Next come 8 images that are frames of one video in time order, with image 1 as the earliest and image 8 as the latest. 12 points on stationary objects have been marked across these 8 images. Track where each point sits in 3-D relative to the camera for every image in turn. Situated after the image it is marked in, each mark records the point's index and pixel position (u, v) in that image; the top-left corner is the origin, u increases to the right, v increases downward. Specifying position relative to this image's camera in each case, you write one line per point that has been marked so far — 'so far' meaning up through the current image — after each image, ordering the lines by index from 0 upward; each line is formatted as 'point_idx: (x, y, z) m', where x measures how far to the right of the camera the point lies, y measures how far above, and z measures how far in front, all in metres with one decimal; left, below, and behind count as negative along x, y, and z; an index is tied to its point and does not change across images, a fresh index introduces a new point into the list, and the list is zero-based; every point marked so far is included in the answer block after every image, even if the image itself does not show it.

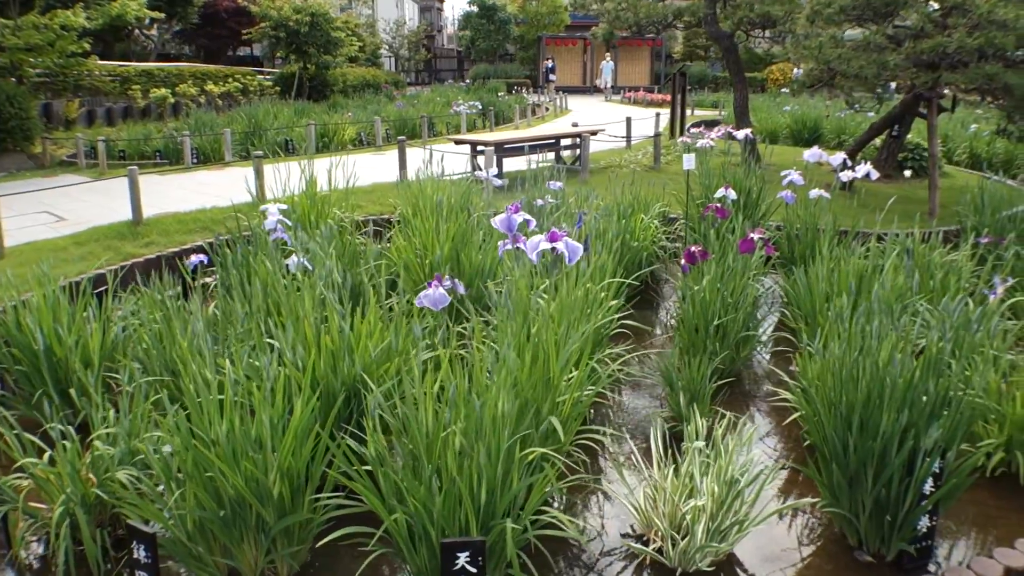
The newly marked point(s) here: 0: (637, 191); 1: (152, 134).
0: (+0.7, +0.5, +5.3) m
1: (-3.0, +1.3, +7.7) m
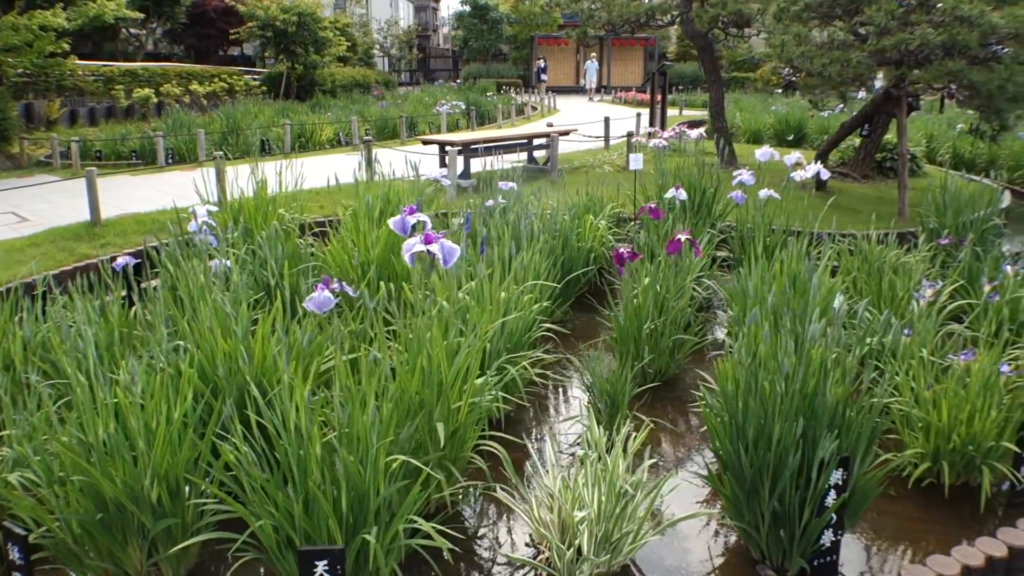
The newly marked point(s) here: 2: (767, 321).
0: (+0.5, +0.5, +5.2) m
1: (-3.2, +1.3, +7.7) m
2: (+0.7, -0.1, +2.8) m
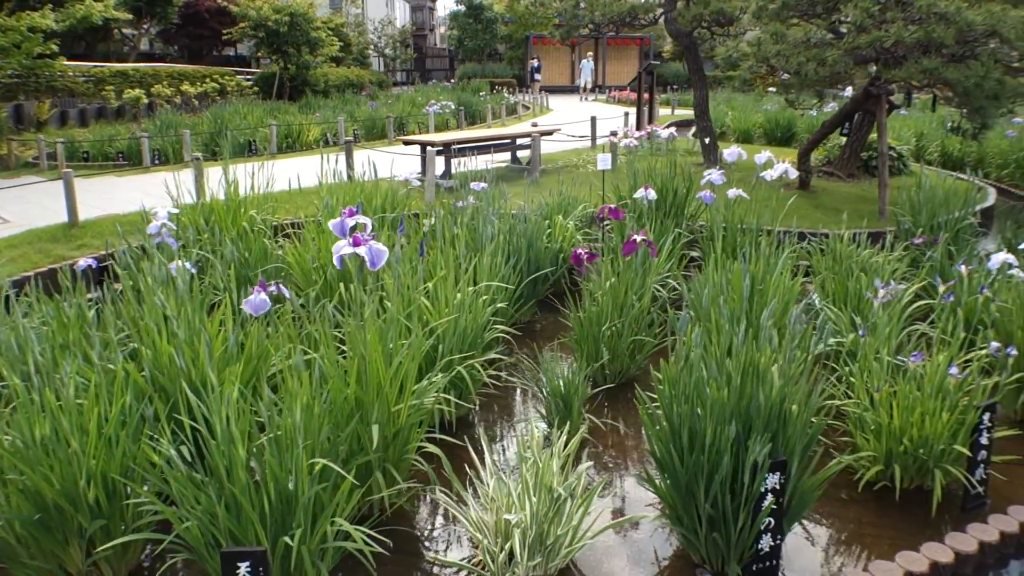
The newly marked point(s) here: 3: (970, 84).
0: (+0.3, +0.5, +5.1) m
1: (-3.3, +1.3, +7.7) m
2: (+0.6, -0.1, +2.7) m
3: (+2.3, +1.0, +4.8) m
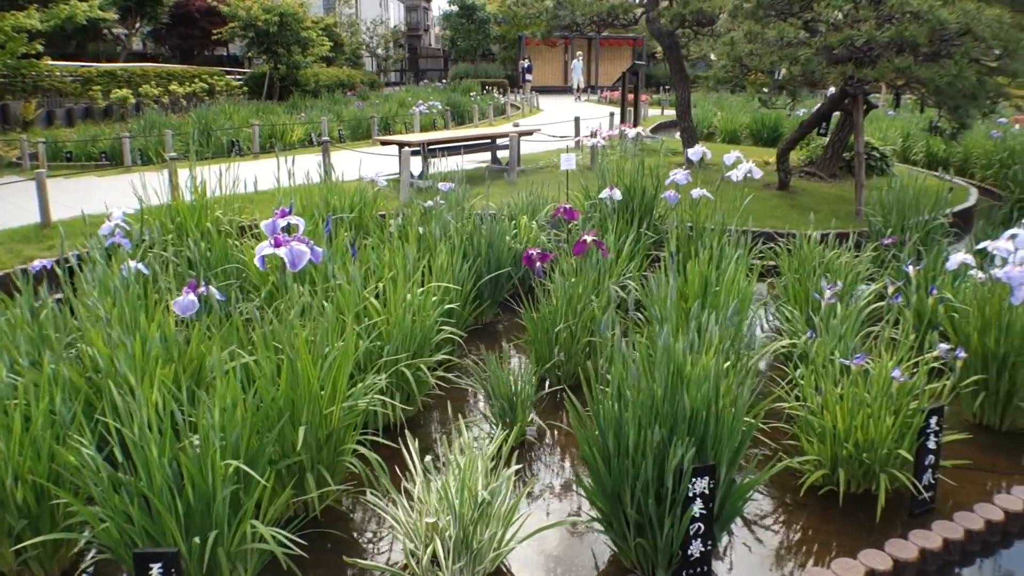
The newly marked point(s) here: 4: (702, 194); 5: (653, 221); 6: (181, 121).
0: (+0.2, +0.5, +5.1) m
1: (-3.4, +1.3, +7.7) m
2: (+0.4, -0.1, +2.7) m
3: (+2.2, +1.0, +4.7) m
4: (+0.9, +0.4, +4.2) m
5: (+0.7, +0.3, +4.6) m
6: (-2.9, +1.4, +8.1) m
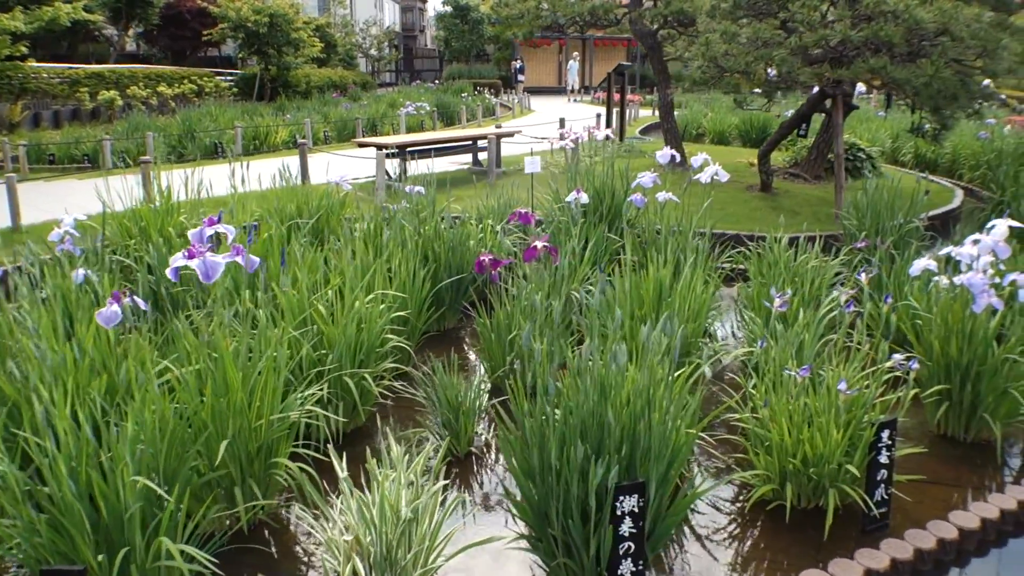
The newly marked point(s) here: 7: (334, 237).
0: (0.0, +0.5, +5.0) m
1: (-3.5, +1.2, +7.7) m
2: (+0.2, -0.1, +2.6) m
3: (+2.0, +1.0, +4.6) m
4: (+0.7, +0.4, +4.1) m
5: (+0.5, +0.3, +4.5) m
6: (-3.0, +1.4, +8.0) m
7: (-0.8, +0.2, +4.3) m
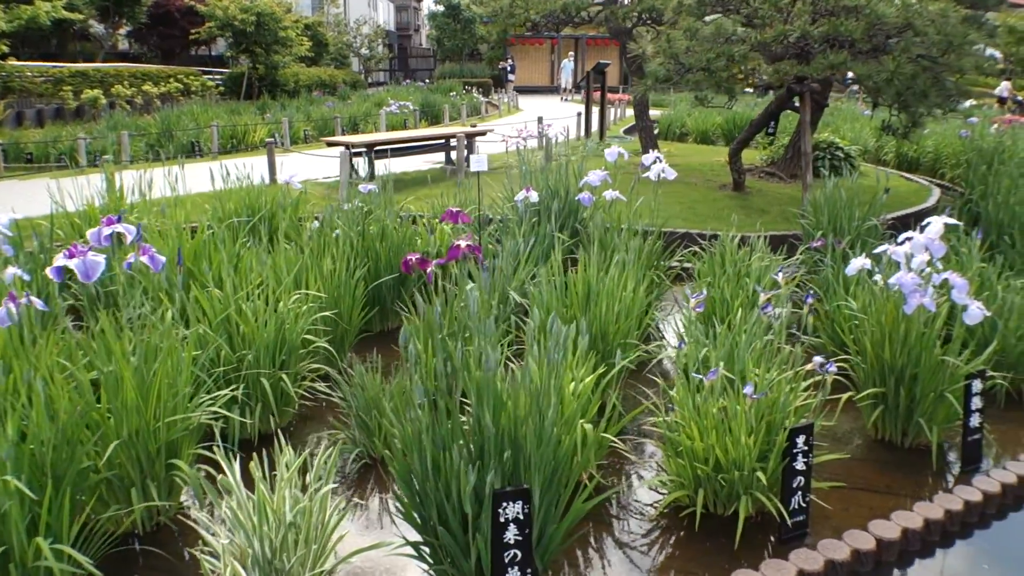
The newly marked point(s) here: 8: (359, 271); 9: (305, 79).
0: (-0.2, +0.5, +5.0) m
1: (-3.7, +1.2, +7.7) m
2: (-0.1, -0.1, +2.5) m
3: (+1.8, +1.0, +4.5) m
4: (+0.4, +0.4, +4.0) m
5: (+0.3, +0.3, +4.4) m
6: (-3.1, +1.4, +8.0) m
7: (-1.0, +0.2, +4.2) m
8: (-0.6, +0.1, +3.8) m
9: (-2.9, +3.0, +13.6) m
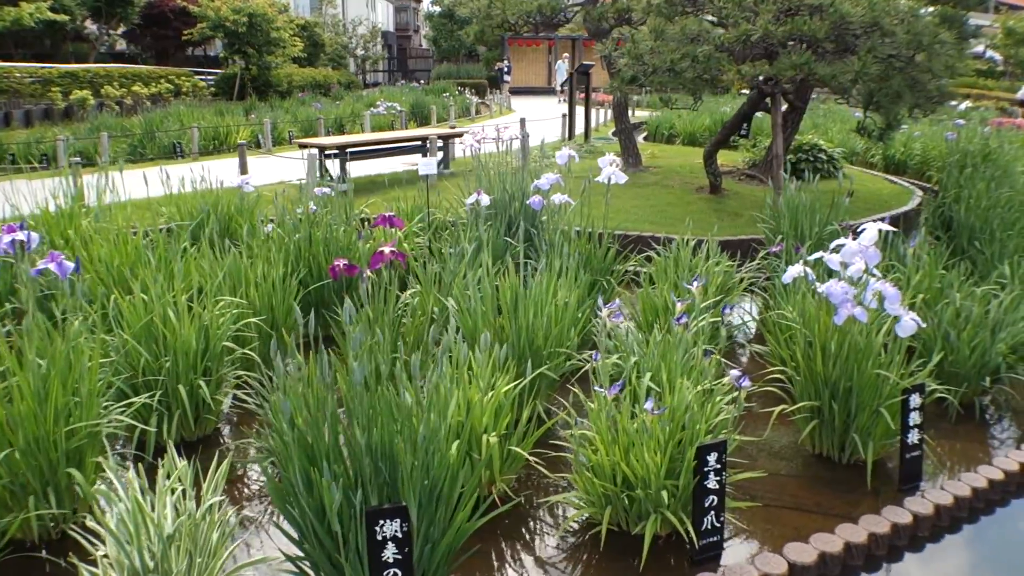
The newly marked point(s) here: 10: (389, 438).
0: (-0.4, +0.5, +4.9) m
1: (-3.8, +1.2, +7.7) m
2: (-0.3, -0.2, +2.5) m
3: (+1.6, +1.0, +4.4) m
4: (+0.2, +0.4, +3.9) m
5: (+0.1, +0.3, +4.3) m
6: (-3.3, +1.4, +8.0) m
7: (-1.3, +0.2, +4.1) m
8: (-0.8, +0.1, +3.7) m
9: (-2.9, +3.0, +13.5) m
10: (-0.3, -0.3, +2.1) m
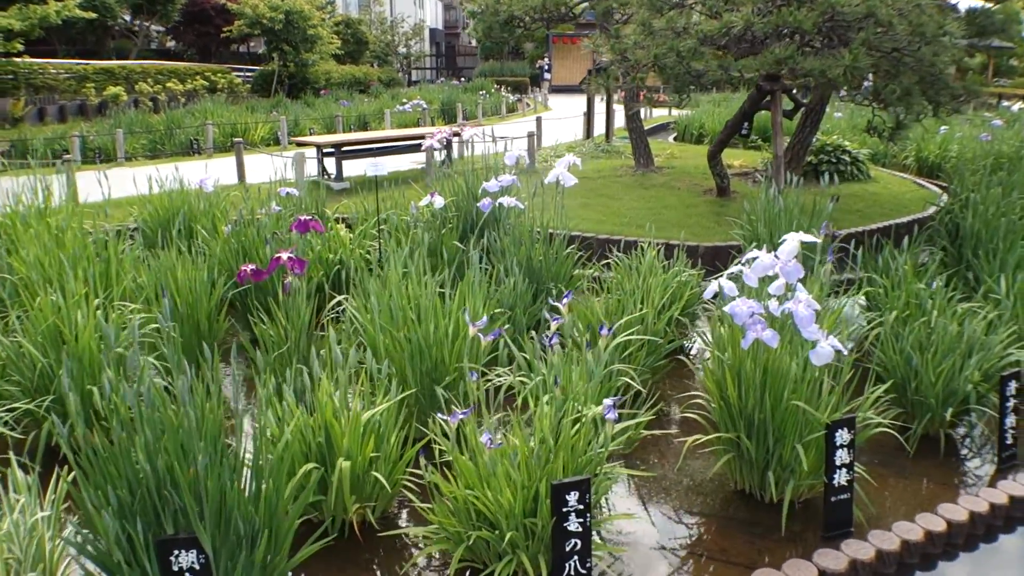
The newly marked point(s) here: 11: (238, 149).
0: (-0.5, +0.5, +4.7) m
1: (-3.7, +1.3, +7.8) m
2: (-0.7, -0.2, +2.3) m
3: (+1.4, +0.9, +4.0) m
4: (0.0, +0.3, +3.7) m
5: (-0.1, +0.2, +4.1) m
6: (-3.1, +1.5, +8.1) m
7: (-1.5, +0.2, +4.0) m
8: (-1.1, +0.1, +3.5) m
9: (-2.1, +3.0, +13.5) m
10: (-0.7, -0.4, +1.9) m
11: (-1.8, +0.9, +6.1) m
